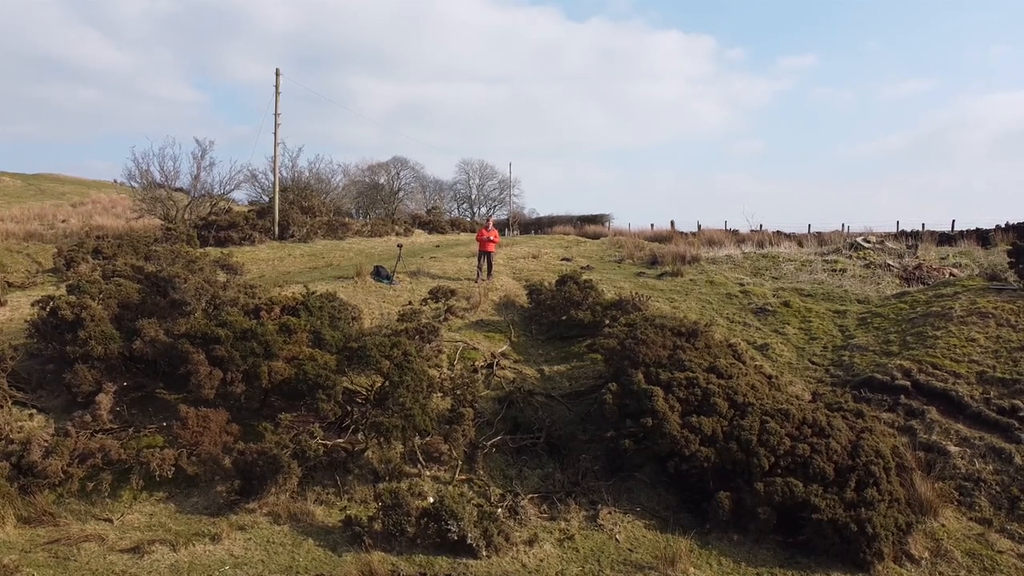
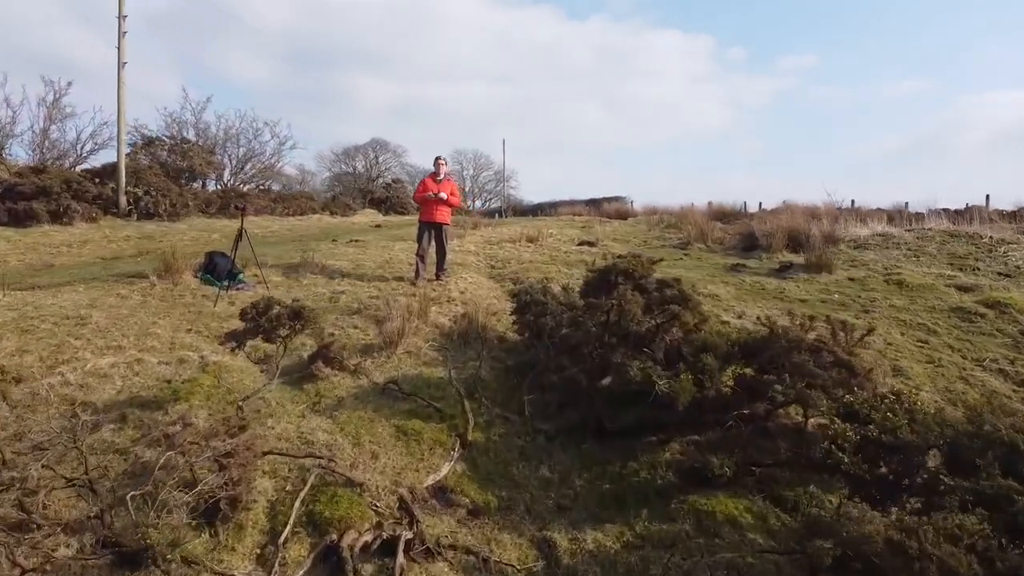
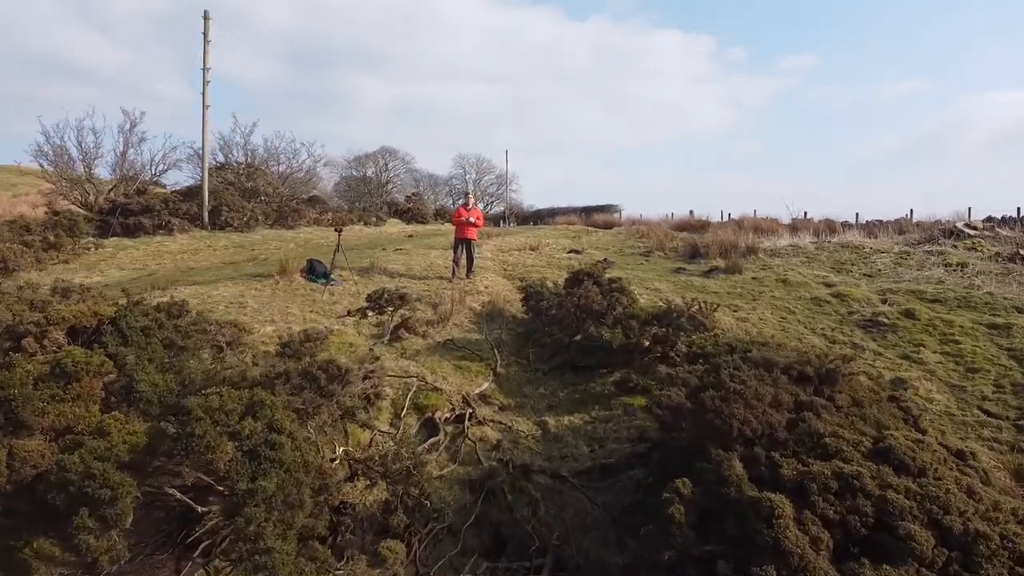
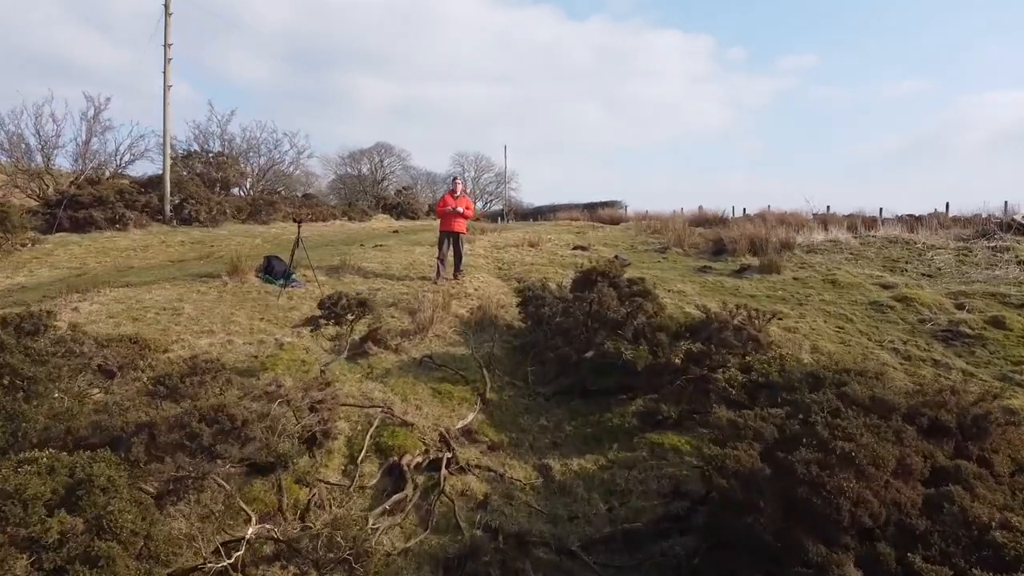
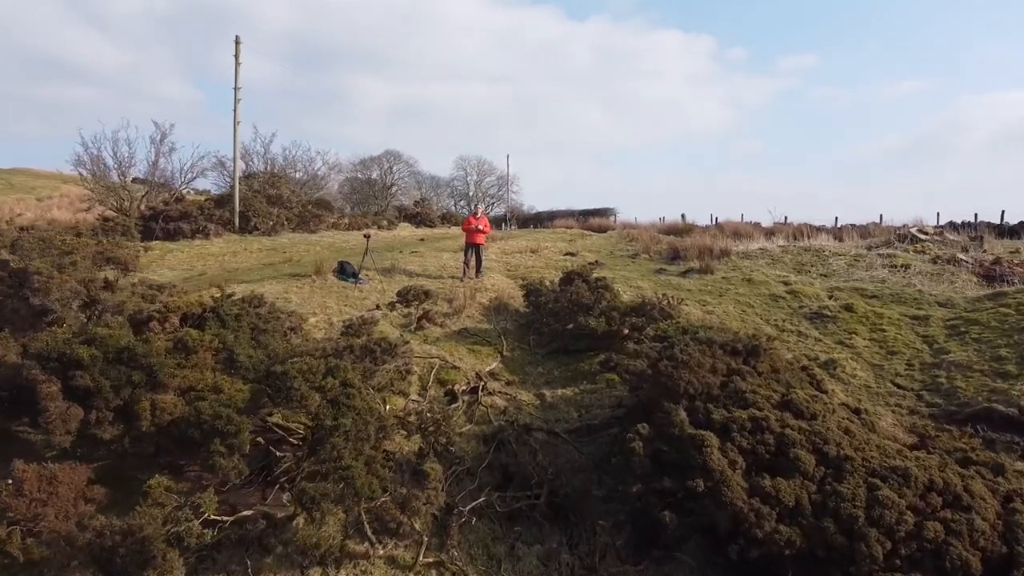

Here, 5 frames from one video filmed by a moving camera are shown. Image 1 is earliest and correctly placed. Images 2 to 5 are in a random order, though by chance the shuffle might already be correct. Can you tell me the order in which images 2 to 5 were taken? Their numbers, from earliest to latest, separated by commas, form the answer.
5, 3, 4, 2
